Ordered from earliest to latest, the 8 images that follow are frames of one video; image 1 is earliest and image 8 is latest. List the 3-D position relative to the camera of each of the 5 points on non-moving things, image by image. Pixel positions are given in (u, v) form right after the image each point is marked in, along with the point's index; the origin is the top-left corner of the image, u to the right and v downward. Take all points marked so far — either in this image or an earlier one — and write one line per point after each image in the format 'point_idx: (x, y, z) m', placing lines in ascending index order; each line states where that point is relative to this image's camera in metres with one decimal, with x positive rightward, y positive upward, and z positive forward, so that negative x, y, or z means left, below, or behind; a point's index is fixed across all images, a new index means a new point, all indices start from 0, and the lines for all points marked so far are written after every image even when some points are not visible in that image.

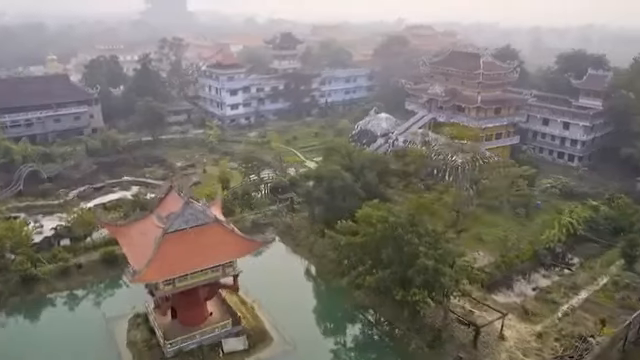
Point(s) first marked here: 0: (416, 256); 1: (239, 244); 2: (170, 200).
0: (+3.7, -2.9, +17.4) m
1: (-2.9, -2.3, +17.0) m
2: (-5.6, -0.7, +17.5) m
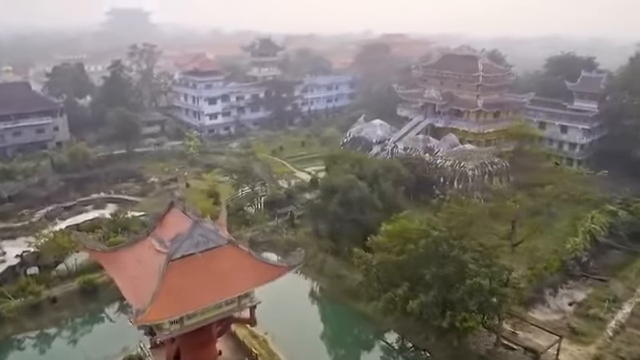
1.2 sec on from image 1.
0: (+4.8, -3.1, +15.0) m
1: (-1.8, -2.7, +14.1) m
2: (-4.6, -1.2, +14.5) m
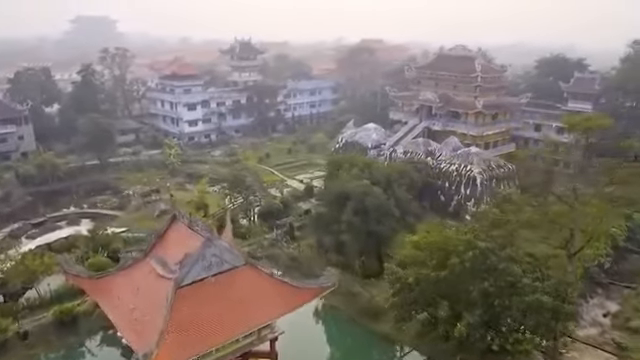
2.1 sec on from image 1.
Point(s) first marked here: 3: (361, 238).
0: (+5.6, -3.2, +13.1) m
1: (-0.9, -2.8, +11.7) m
2: (-3.7, -1.4, +12.0) m
3: (+1.8, -2.4, +19.4) m
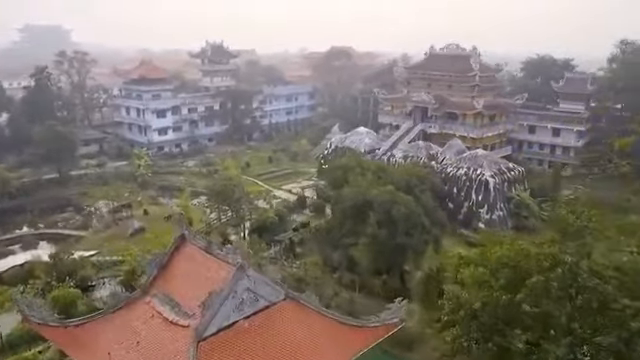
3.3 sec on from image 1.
0: (+6.8, -3.1, +10.5) m
1: (+0.3, -2.9, +8.7) m
2: (-2.5, -1.5, +8.8) m
3: (+2.4, -2.6, +16.5) m
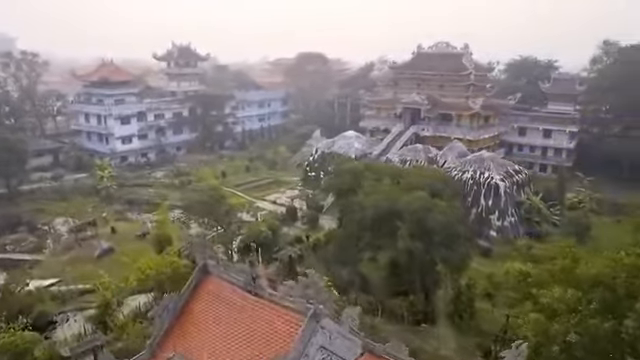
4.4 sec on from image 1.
0: (+7.8, -3.0, +8.4) m
1: (+1.5, -2.9, +6.0) m
2: (-1.4, -1.6, +5.9) m
3: (+2.9, -2.7, +14.0) m
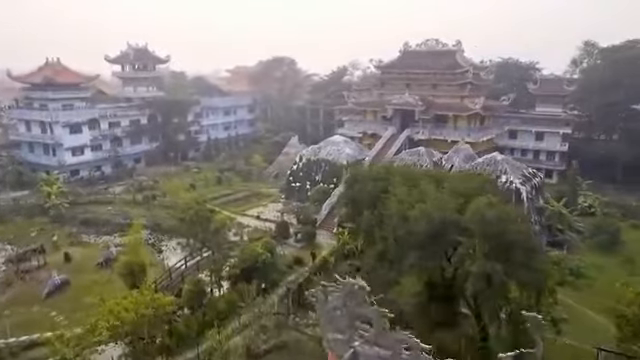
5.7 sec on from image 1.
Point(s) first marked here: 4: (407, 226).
0: (+9.3, -2.7, +5.8) m
1: (+3.3, -2.7, +2.8) m
2: (+0.4, -1.5, +2.4) m
3: (+3.9, -2.8, +10.9) m
4: (+2.1, -1.2, +12.1) m
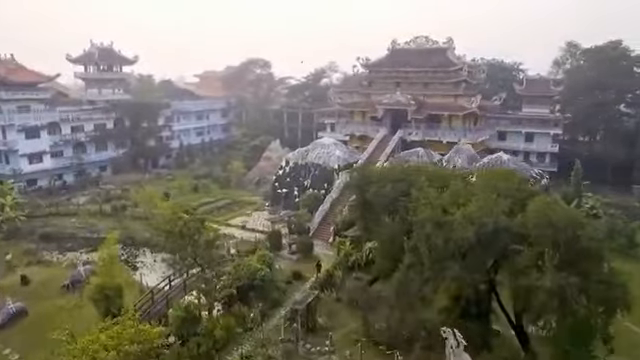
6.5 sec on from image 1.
0: (+10.2, -2.5, +4.4) m
1: (+4.4, -2.5, +1.0) m
2: (+1.6, -1.3, +0.5) m
3: (+4.5, -2.7, +9.1) m
4: (+2.6, -1.2, +10.2) m
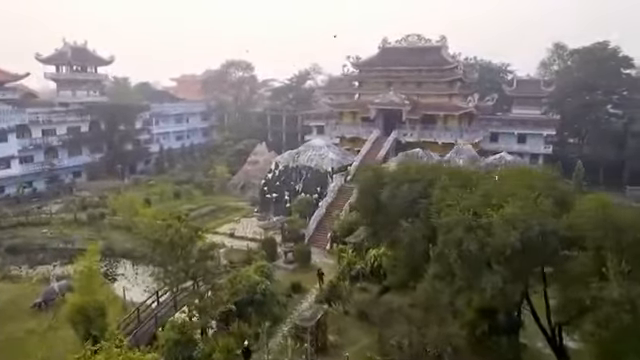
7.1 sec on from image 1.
0: (+10.8, -2.3, +3.6) m
1: (+5.2, -2.3, -0.1) m
2: (+2.4, -1.1, -0.8) m
3: (+4.9, -2.6, +8.0) m
4: (+2.9, -1.1, +9.0) m
